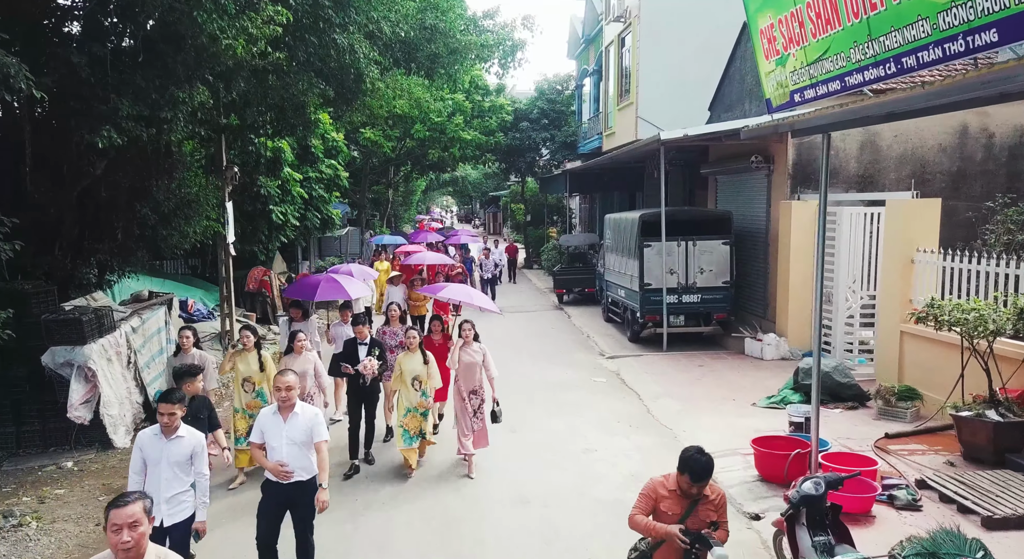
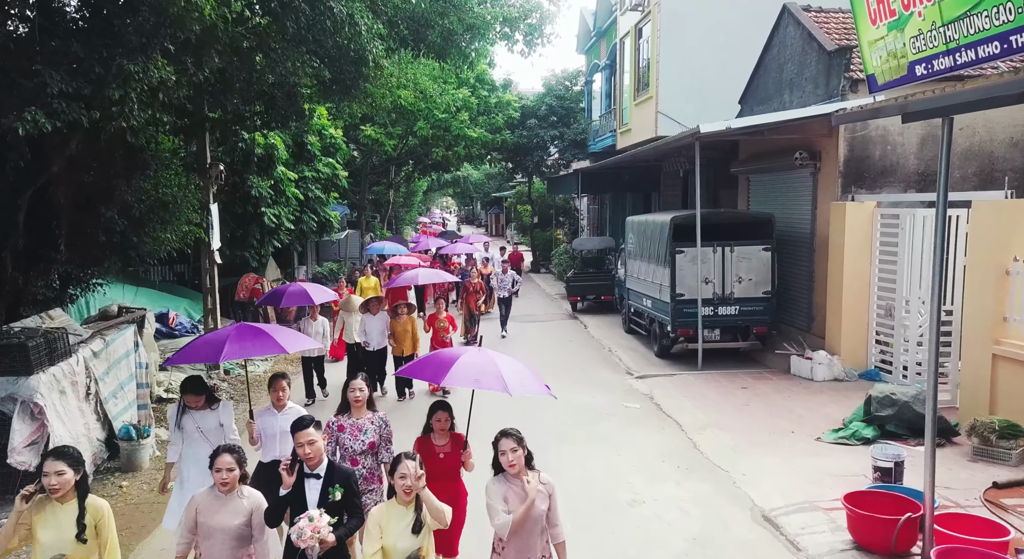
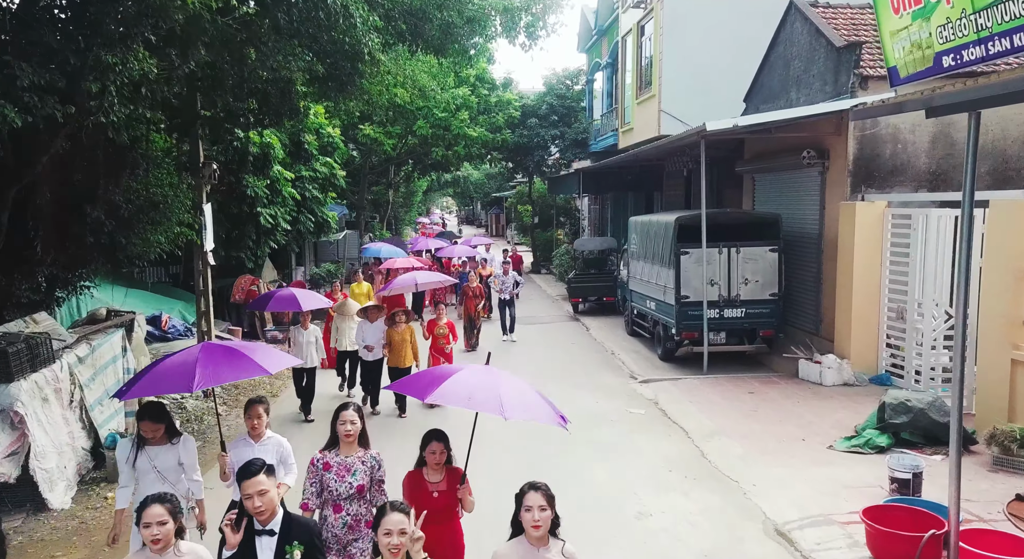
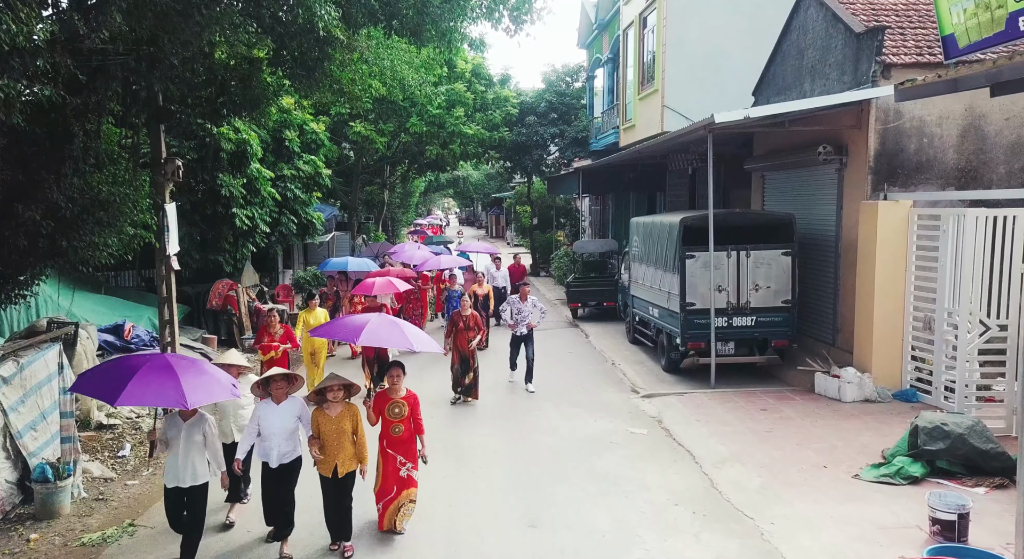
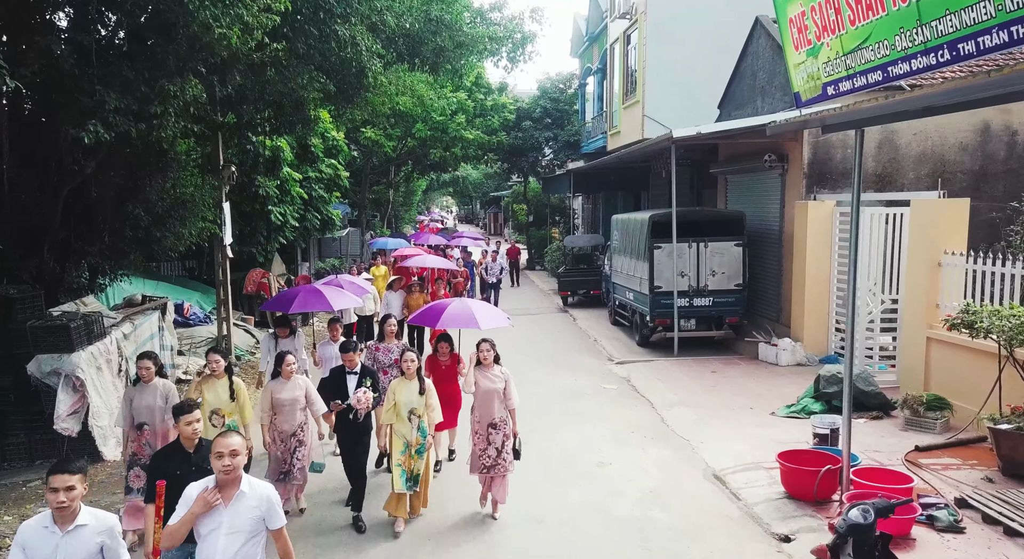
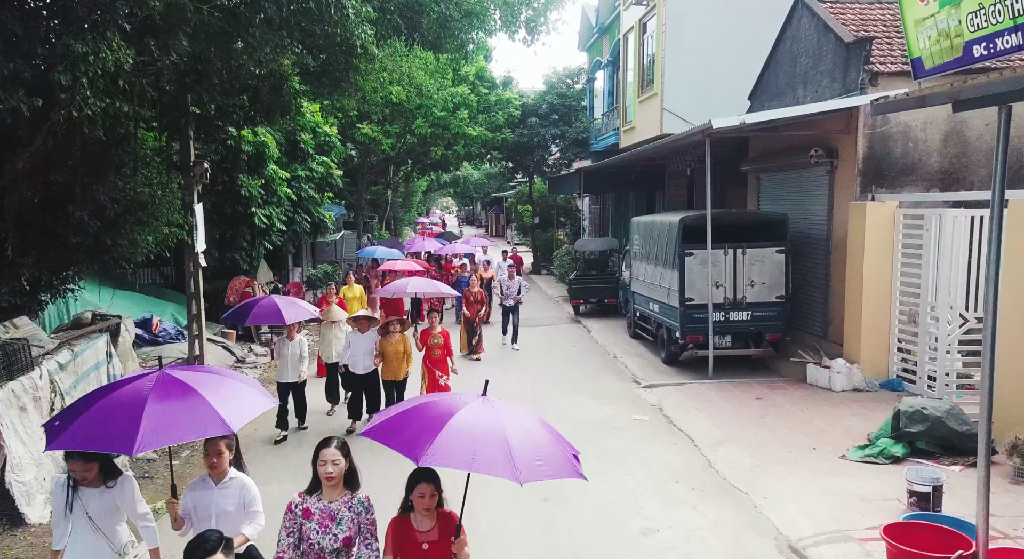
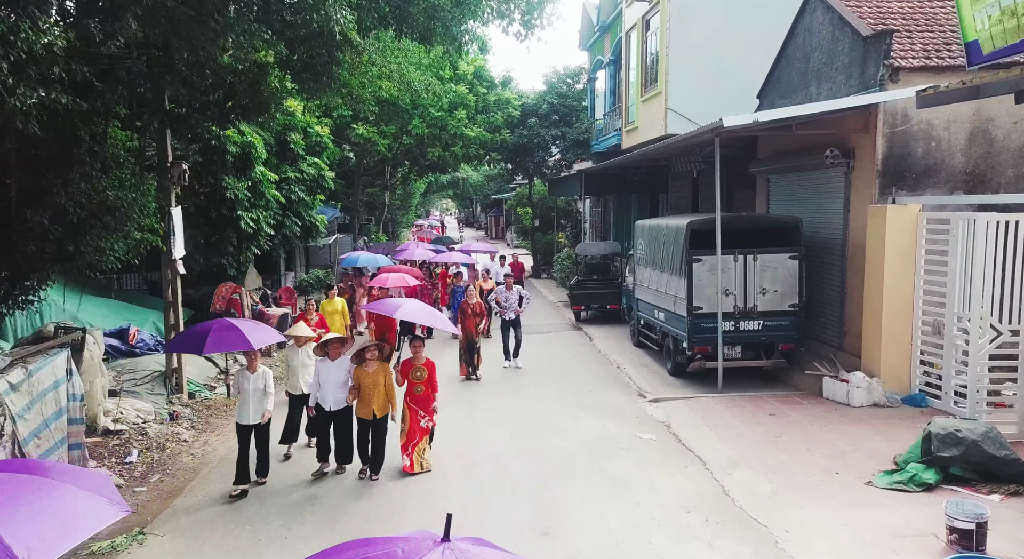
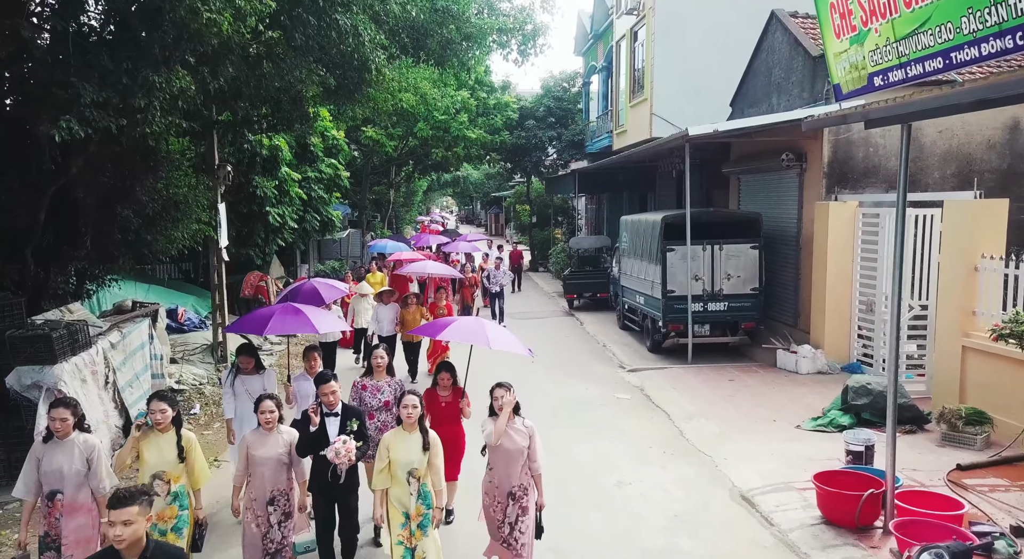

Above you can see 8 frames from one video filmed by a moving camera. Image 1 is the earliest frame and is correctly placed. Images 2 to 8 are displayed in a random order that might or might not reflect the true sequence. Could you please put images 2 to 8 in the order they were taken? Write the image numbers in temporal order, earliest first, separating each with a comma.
5, 8, 2, 3, 6, 7, 4
